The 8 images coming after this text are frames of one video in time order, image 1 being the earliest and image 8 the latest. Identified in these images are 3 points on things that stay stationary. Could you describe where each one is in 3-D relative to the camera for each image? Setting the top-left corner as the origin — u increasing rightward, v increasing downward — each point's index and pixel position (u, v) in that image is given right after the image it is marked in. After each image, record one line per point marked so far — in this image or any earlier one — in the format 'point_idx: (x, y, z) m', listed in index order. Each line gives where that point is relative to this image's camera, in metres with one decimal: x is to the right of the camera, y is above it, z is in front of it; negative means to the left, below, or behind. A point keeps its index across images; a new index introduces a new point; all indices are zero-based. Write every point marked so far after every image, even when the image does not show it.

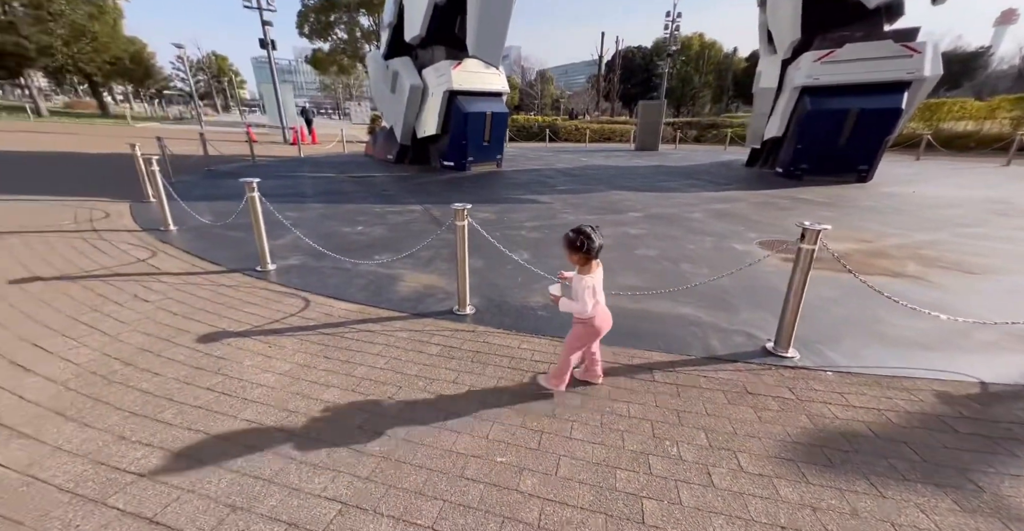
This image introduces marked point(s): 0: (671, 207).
0: (+2.9, +1.2, +8.4) m
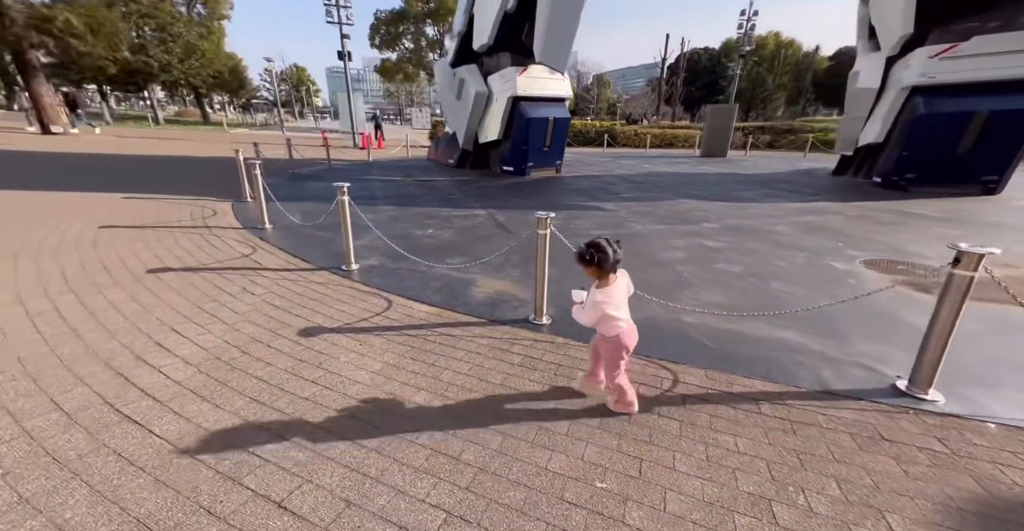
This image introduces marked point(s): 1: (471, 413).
0: (+4.2, +1.0, +7.9) m
1: (-0.2, -0.8, +2.4) m
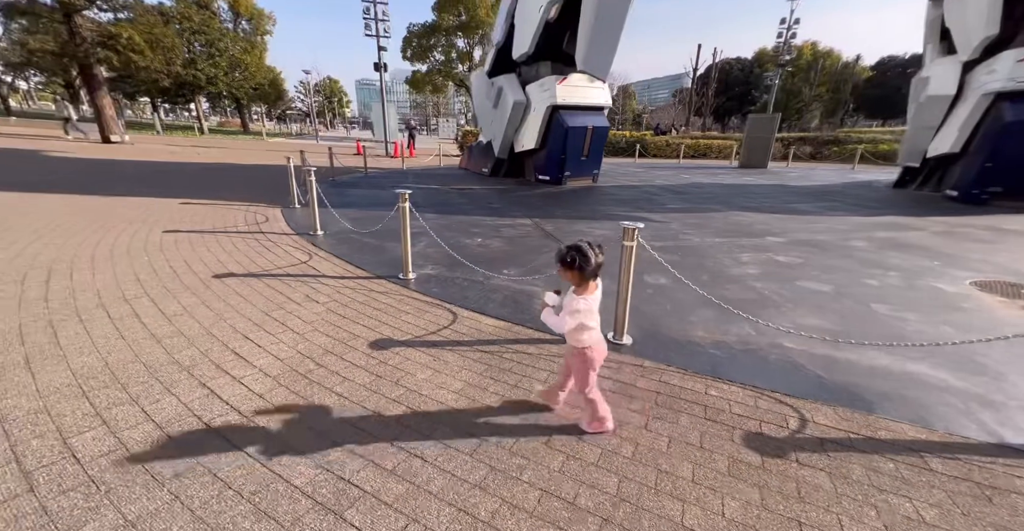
0: (+5.1, +0.7, +7.5) m
1: (+0.3, -0.9, +2.1) m
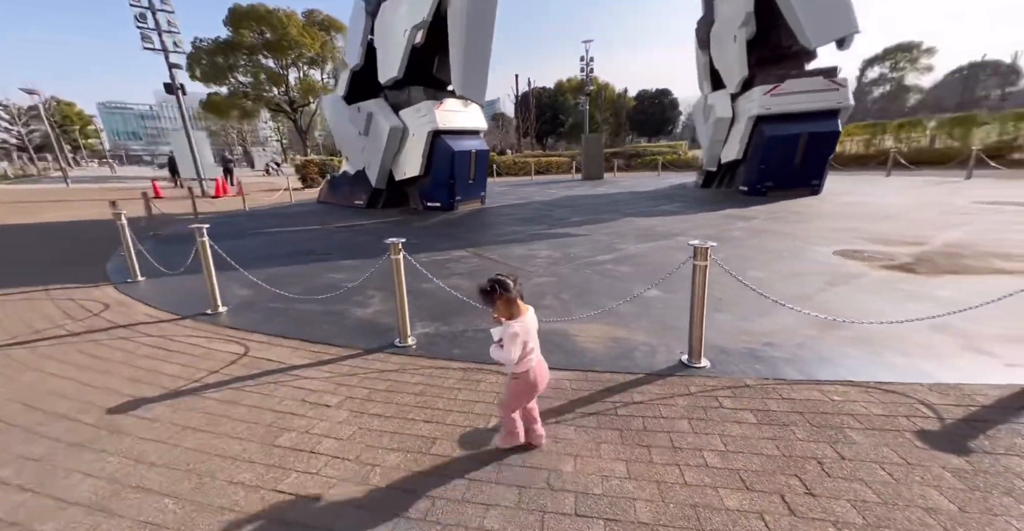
0: (+3.7, +0.8, +8.6) m
1: (+1.3, -1.0, +1.9) m
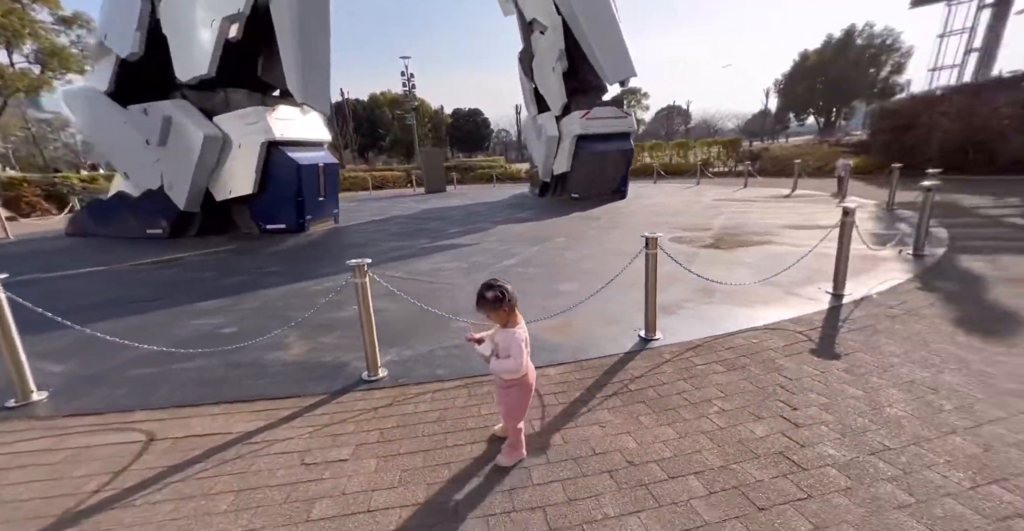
0: (+0.9, +0.9, +9.6) m
1: (+1.7, -0.9, +2.6) m
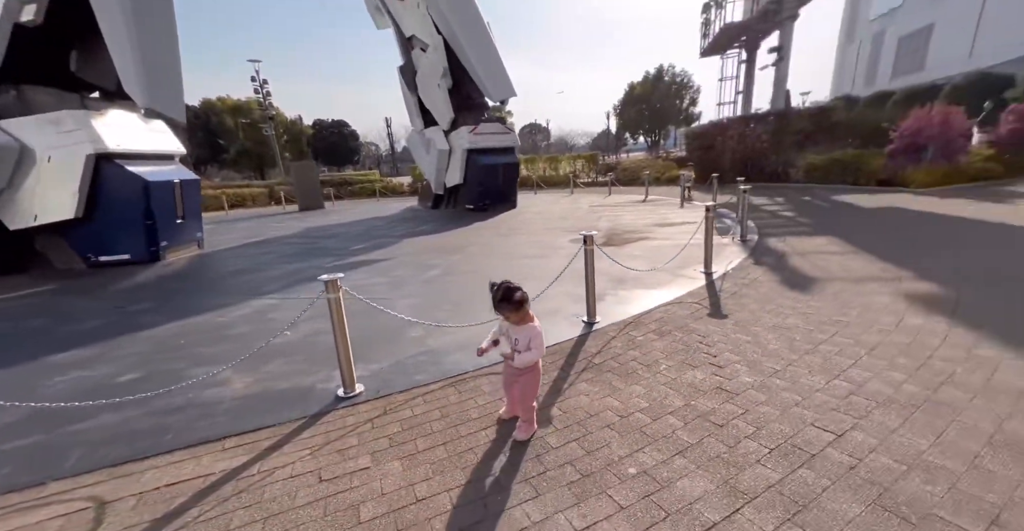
0: (-1.3, +0.6, +9.9) m
1: (+1.7, -0.7, +3.4) m
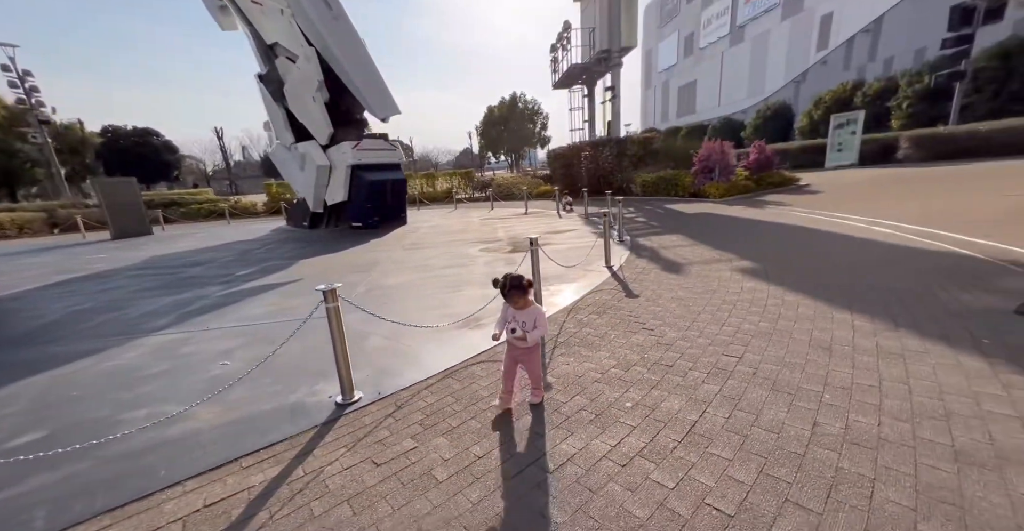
0: (-3.6, +0.2, +9.8) m
1: (+1.4, -0.6, +4.5) m
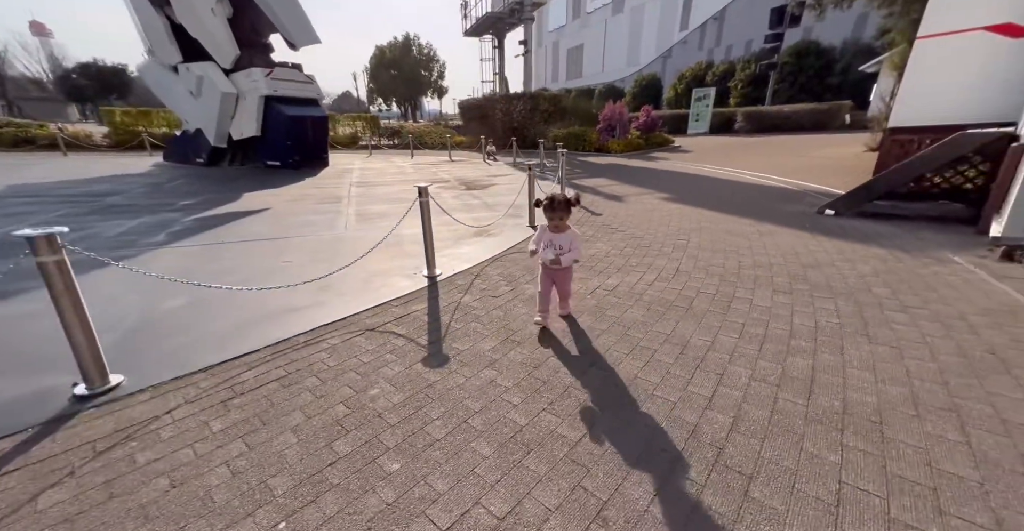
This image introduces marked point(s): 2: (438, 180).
0: (-4.7, +1.8, +9.9) m
1: (+1.5, +0.5, +6.3) m
2: (-1.8, +2.3, +11.2) m
